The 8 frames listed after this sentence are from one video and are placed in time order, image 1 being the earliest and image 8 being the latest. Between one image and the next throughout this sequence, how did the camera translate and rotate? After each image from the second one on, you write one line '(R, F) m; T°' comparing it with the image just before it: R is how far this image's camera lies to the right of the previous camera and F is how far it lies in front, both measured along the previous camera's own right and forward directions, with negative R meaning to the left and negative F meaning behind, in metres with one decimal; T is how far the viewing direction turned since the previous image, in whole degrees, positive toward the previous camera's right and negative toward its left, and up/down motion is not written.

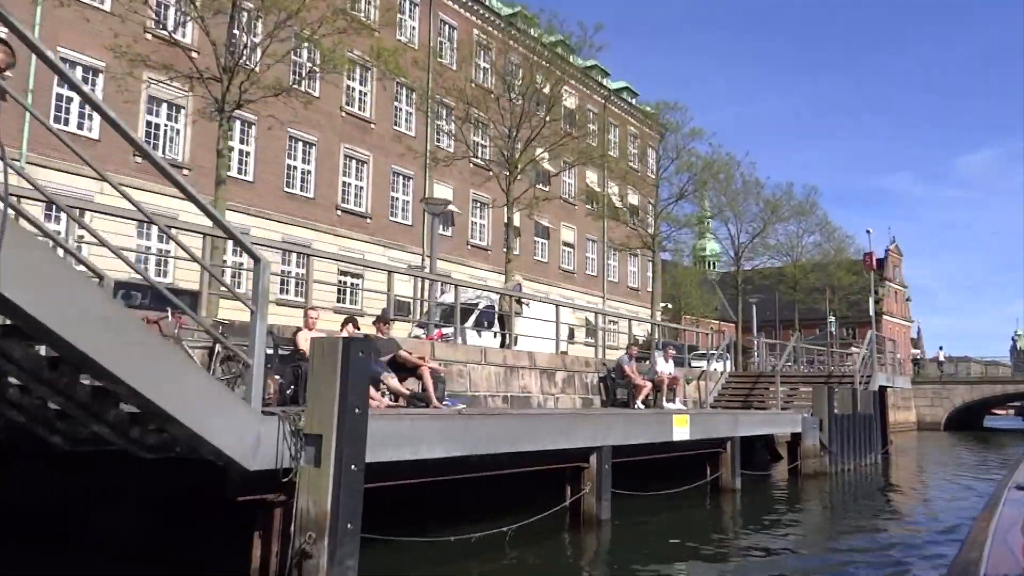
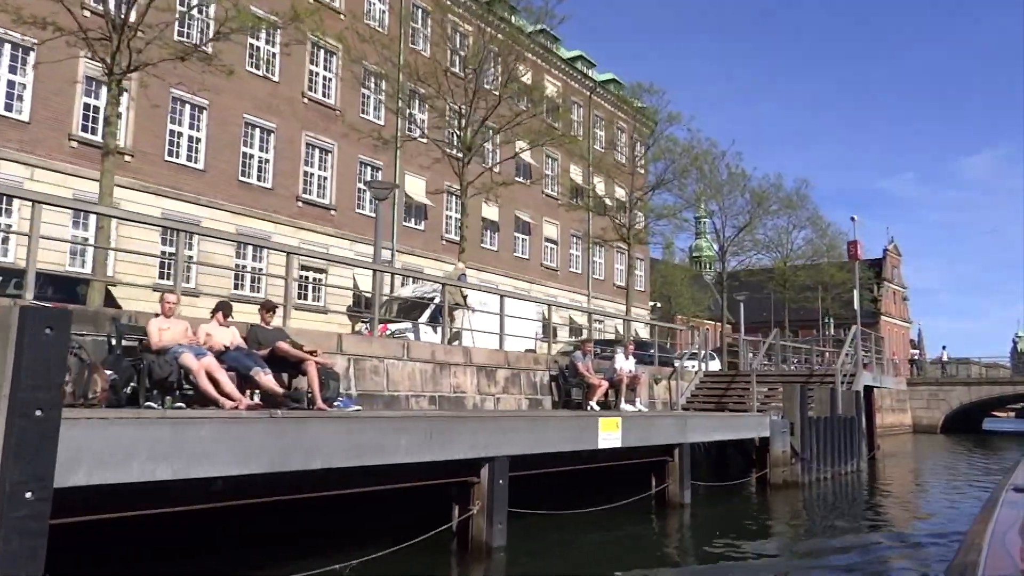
(+0.9, +1.7) m; 0°
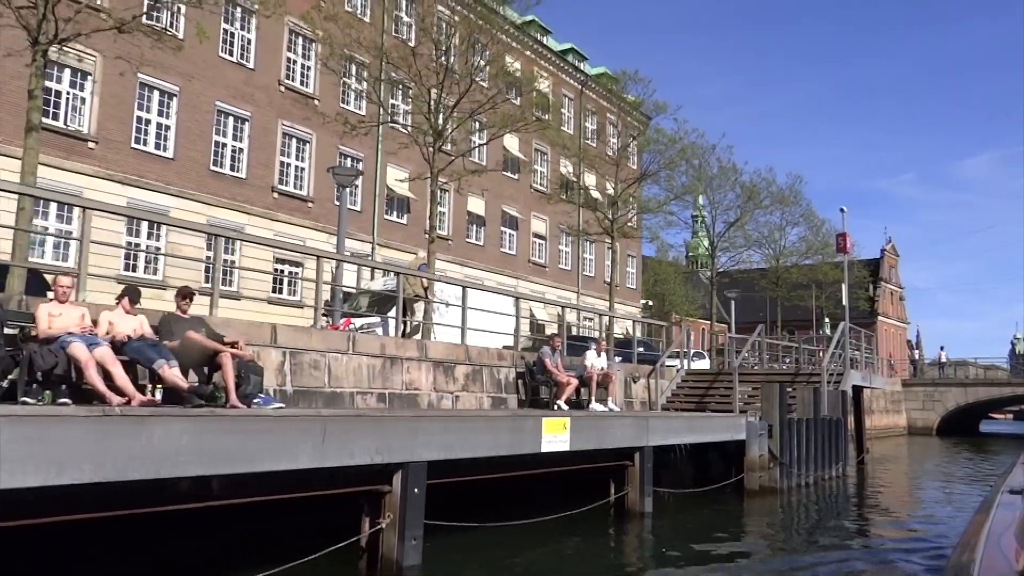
(+0.5, +0.9) m; 0°
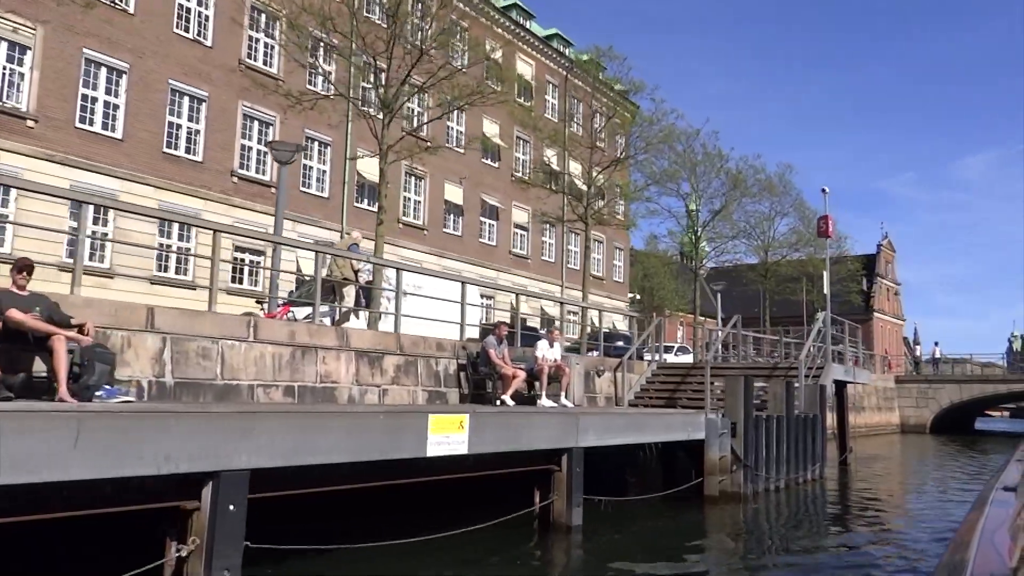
(+0.7, +1.4) m; 0°
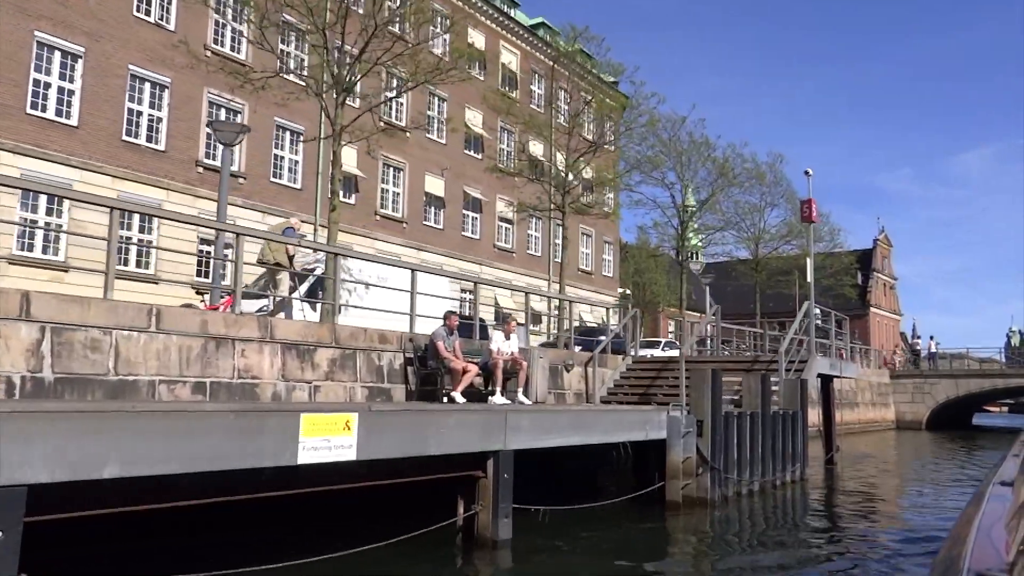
(+0.5, +1.1) m; 0°
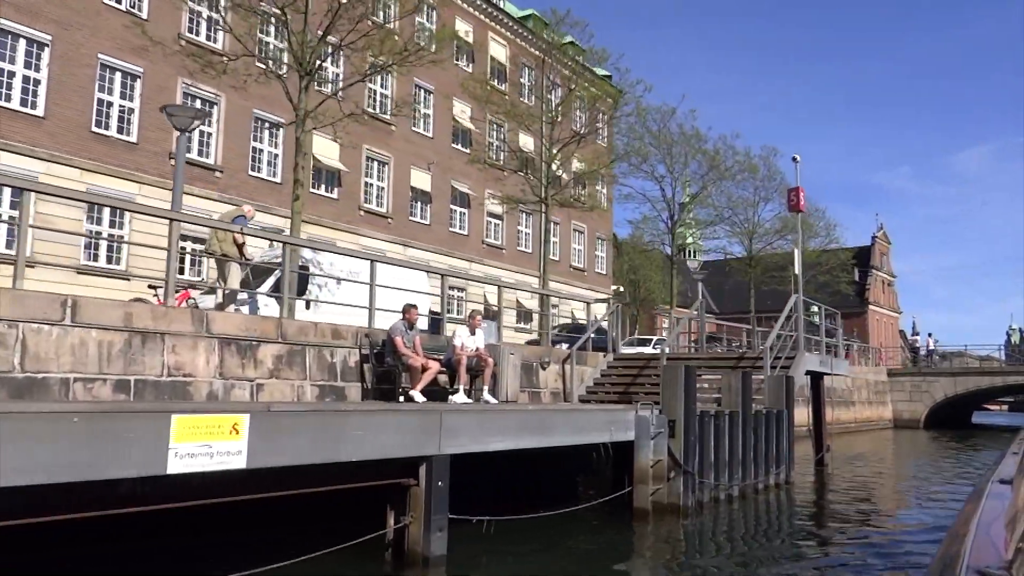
(+0.4, +0.8) m; 0°
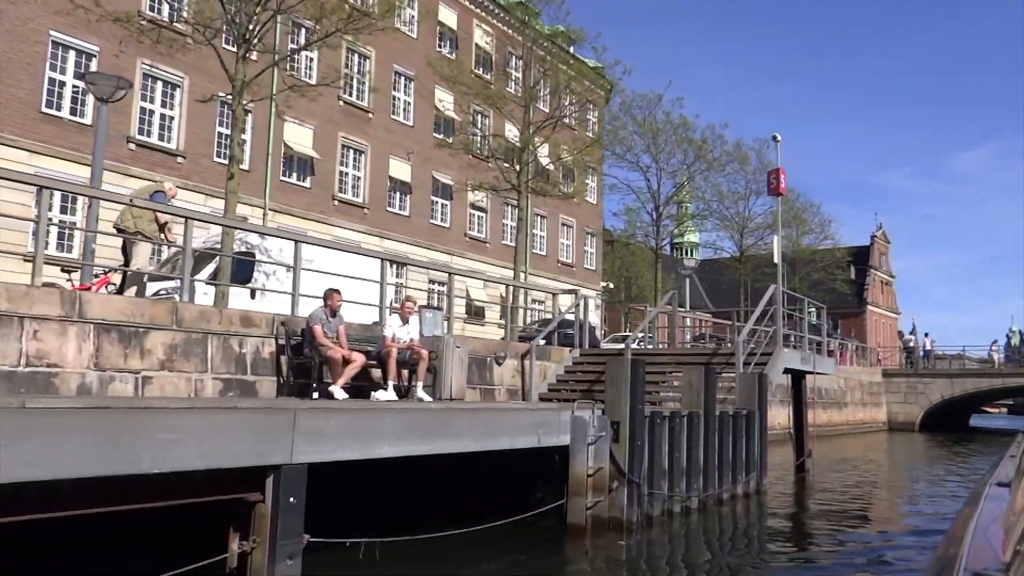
(+0.6, +1.3) m; 0°
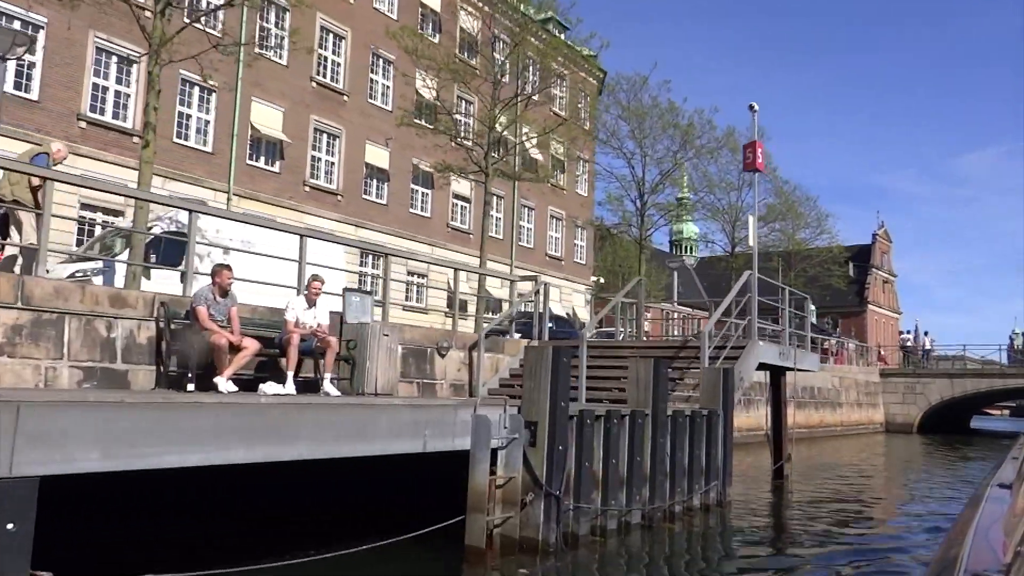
(+0.7, +1.4) m; 0°
